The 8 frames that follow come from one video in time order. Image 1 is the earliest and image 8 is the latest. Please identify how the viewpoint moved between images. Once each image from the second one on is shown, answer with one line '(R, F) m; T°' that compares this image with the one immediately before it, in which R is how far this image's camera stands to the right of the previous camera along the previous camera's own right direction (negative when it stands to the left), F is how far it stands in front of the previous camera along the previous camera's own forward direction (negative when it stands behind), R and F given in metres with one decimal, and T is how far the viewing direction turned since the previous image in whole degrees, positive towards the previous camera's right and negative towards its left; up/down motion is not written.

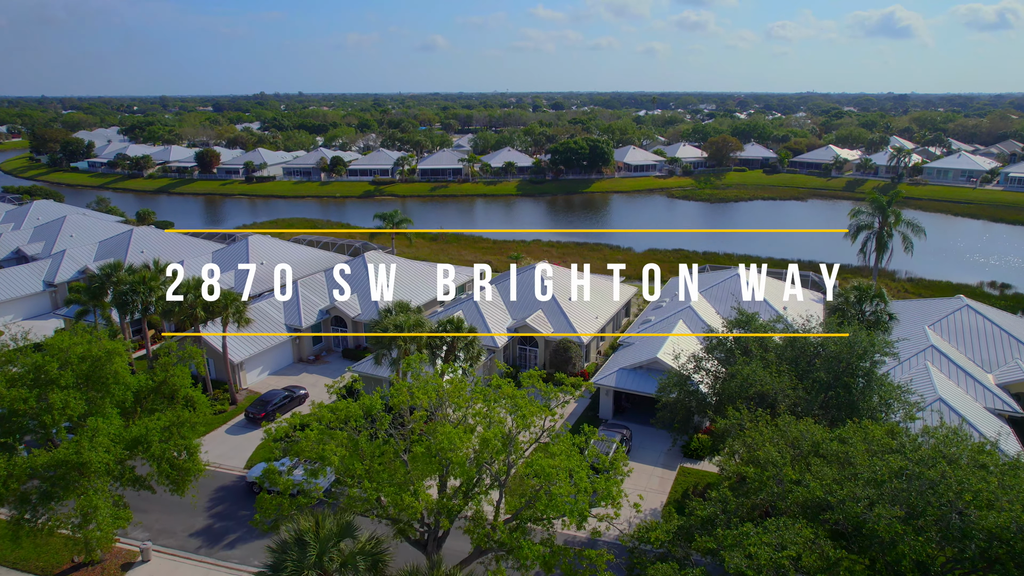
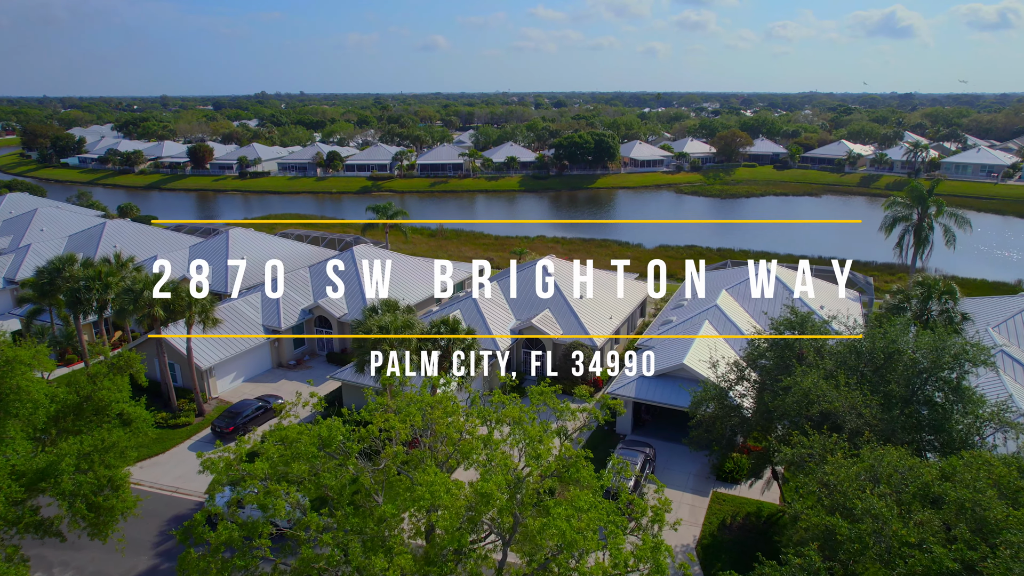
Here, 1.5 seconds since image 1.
(-0.1, +4.5) m; 0°
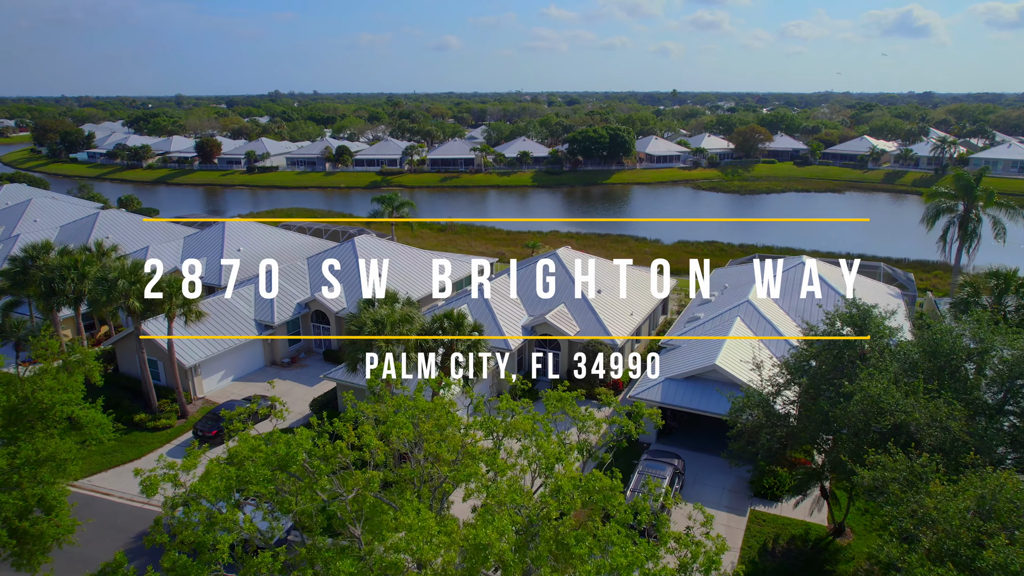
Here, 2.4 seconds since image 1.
(0.0, +3.0) m; -1°
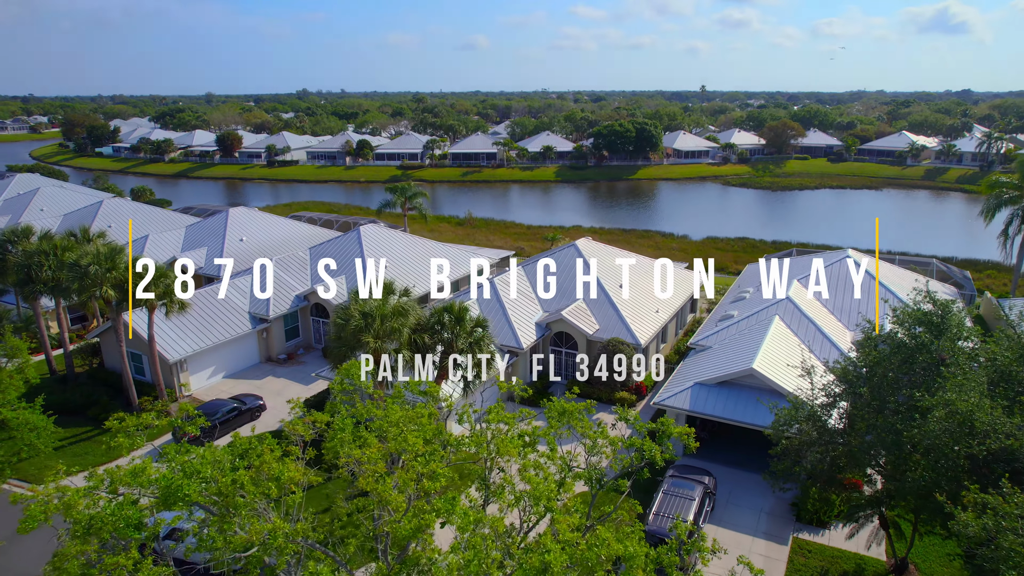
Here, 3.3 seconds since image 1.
(+0.5, +2.9) m; -2°
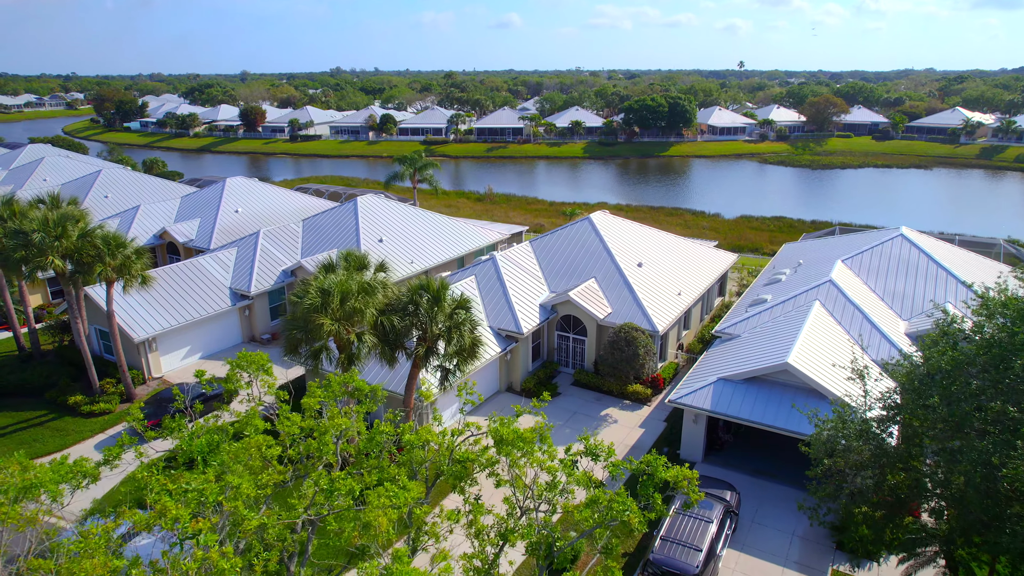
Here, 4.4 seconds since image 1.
(+1.2, +3.4) m; -3°
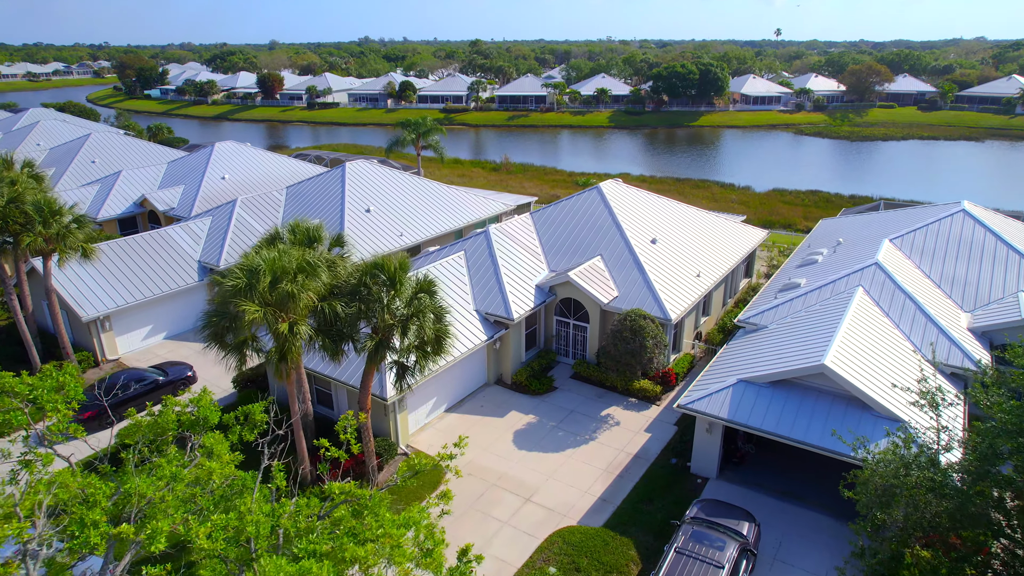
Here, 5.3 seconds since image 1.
(+1.2, +3.3) m; -2°
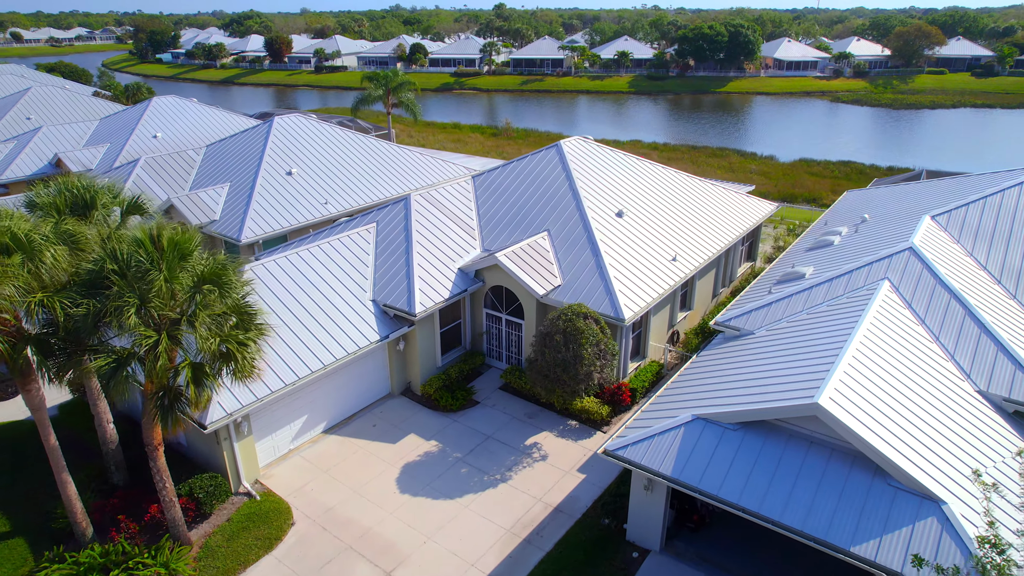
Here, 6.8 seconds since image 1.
(+3.2, +5.3) m; -3°
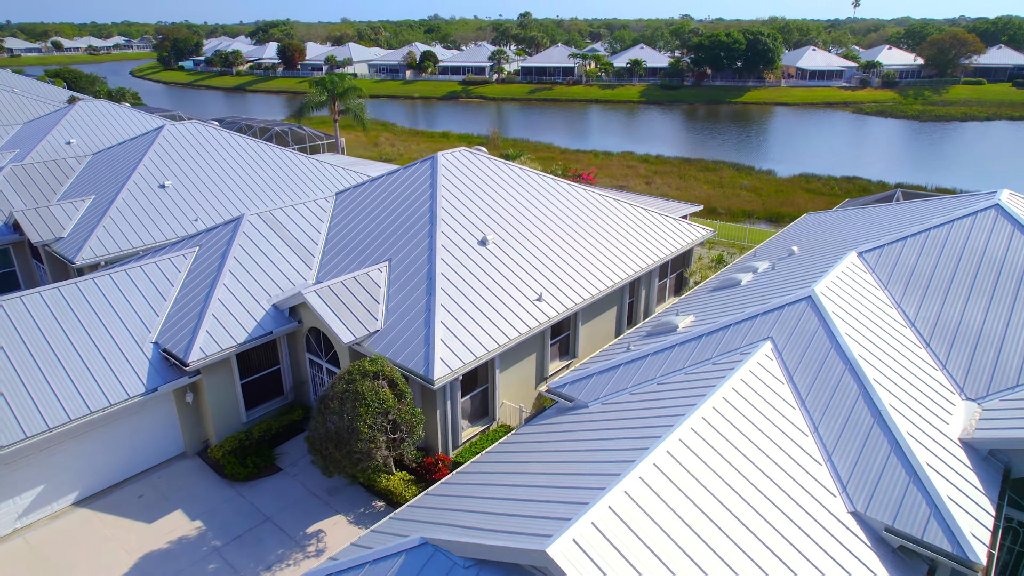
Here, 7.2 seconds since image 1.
(+4.8, +3.4) m; -3°
